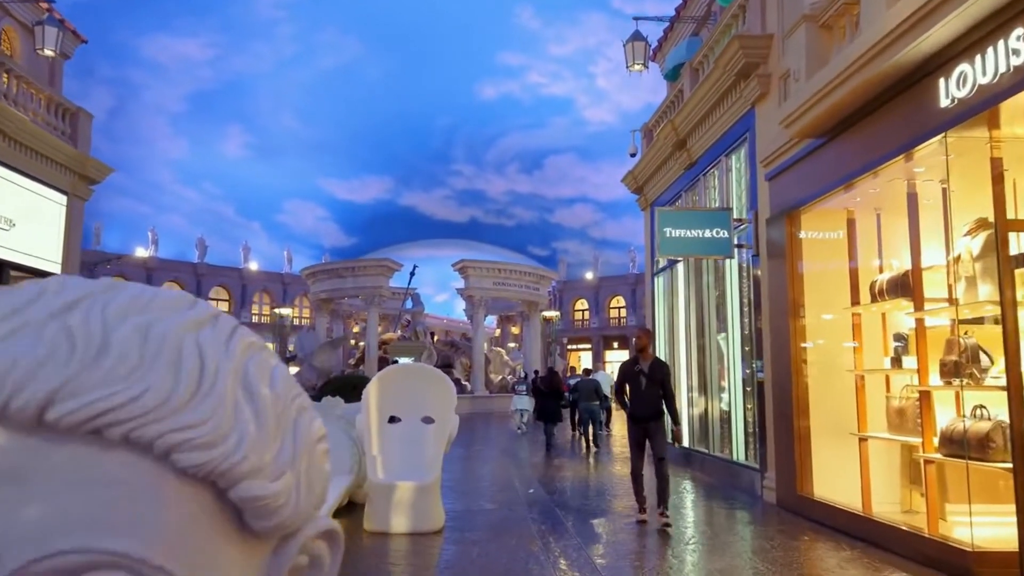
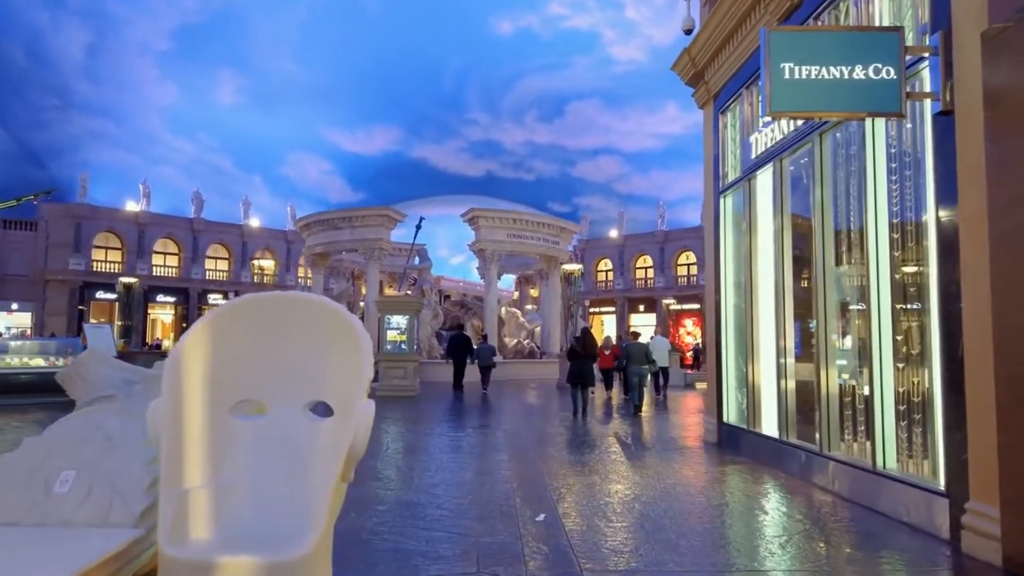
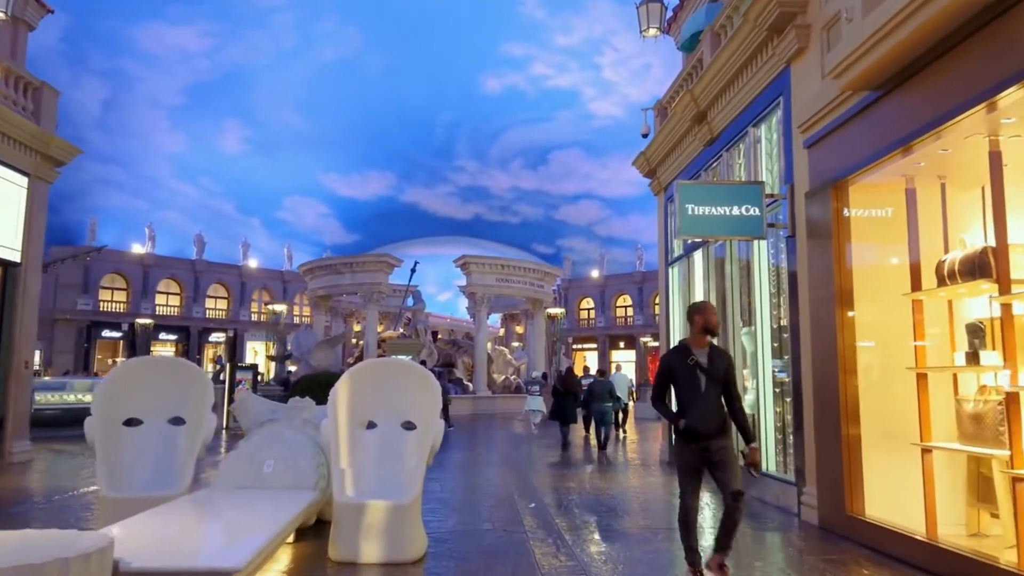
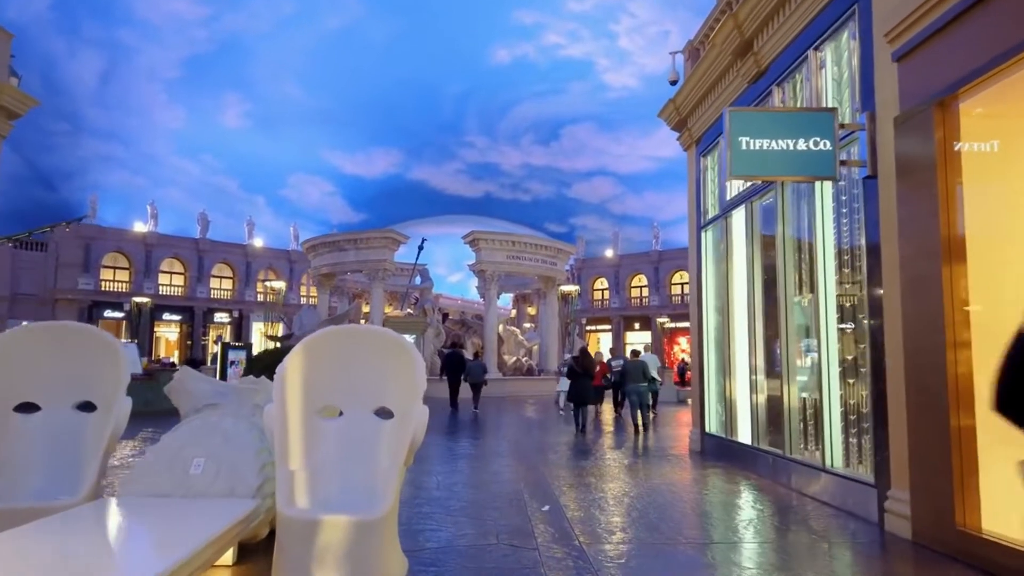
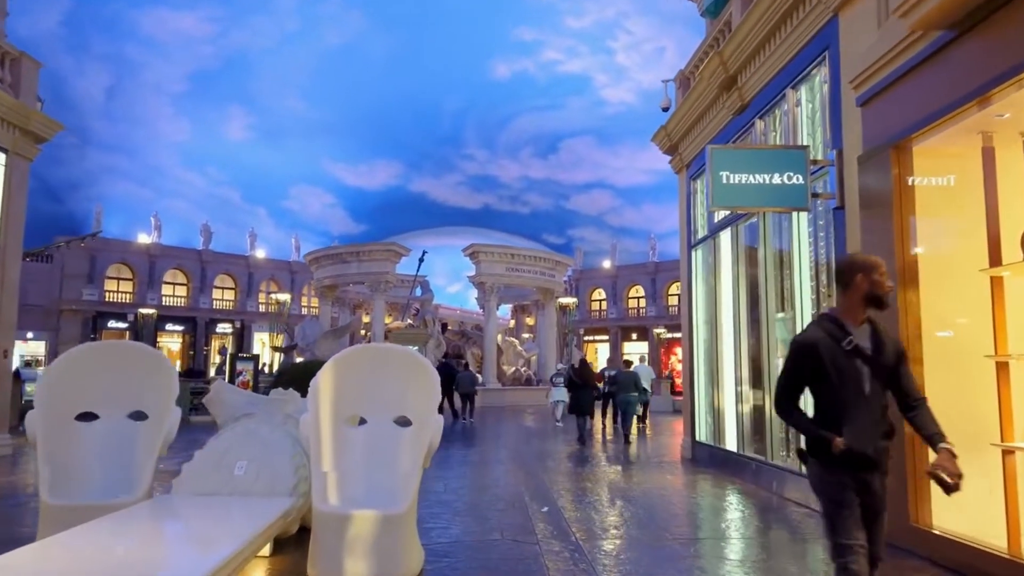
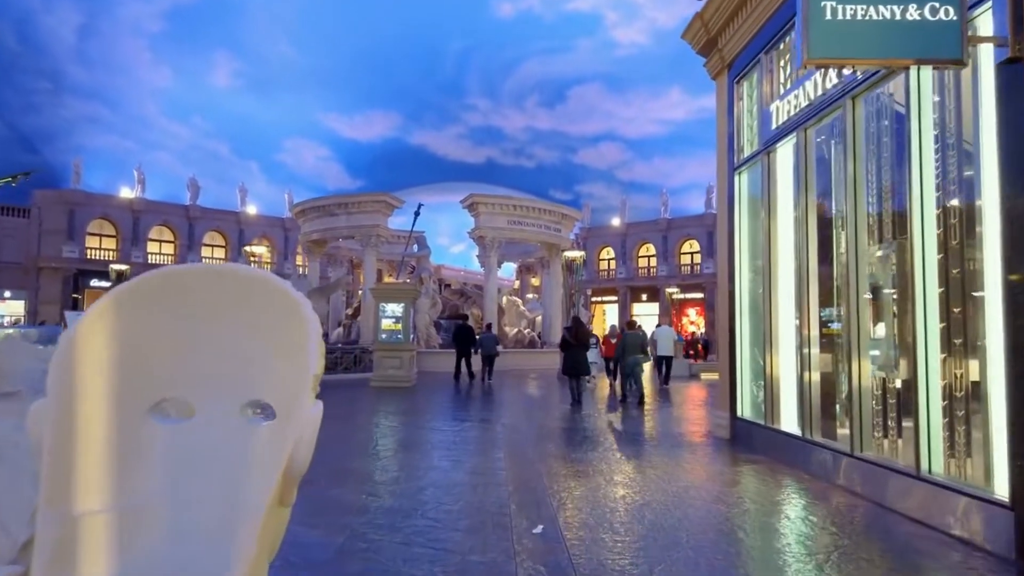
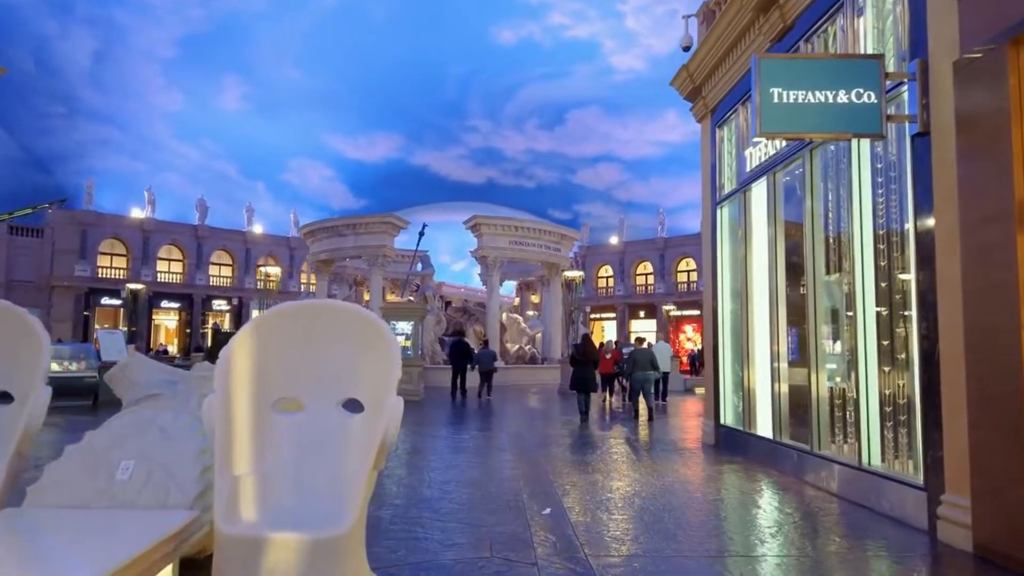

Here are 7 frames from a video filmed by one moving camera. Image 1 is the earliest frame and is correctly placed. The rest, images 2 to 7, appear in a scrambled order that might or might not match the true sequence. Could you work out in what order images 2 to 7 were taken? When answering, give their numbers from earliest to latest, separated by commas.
3, 5, 4, 7, 2, 6
